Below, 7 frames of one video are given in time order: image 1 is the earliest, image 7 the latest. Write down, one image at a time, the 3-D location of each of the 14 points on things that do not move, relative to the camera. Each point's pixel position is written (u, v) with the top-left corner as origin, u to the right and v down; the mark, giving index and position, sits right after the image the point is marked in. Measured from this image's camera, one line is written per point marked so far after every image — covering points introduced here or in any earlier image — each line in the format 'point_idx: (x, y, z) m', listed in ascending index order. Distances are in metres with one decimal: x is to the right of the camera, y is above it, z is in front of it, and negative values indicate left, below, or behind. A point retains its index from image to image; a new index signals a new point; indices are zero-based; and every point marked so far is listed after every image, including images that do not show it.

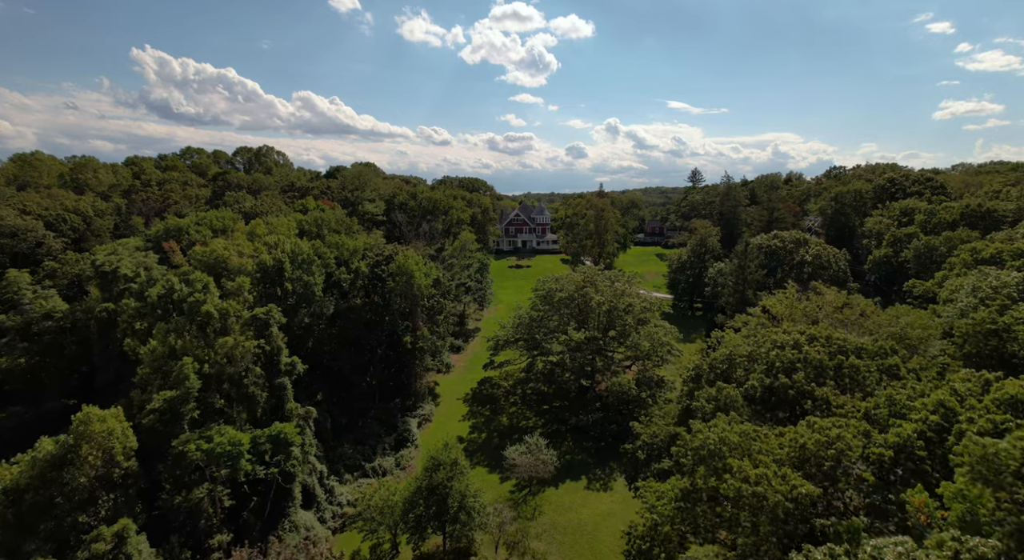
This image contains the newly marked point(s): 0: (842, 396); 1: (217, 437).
0: (+10.8, -3.8, +16.3) m
1: (-11.3, -6.0, +19.1) m
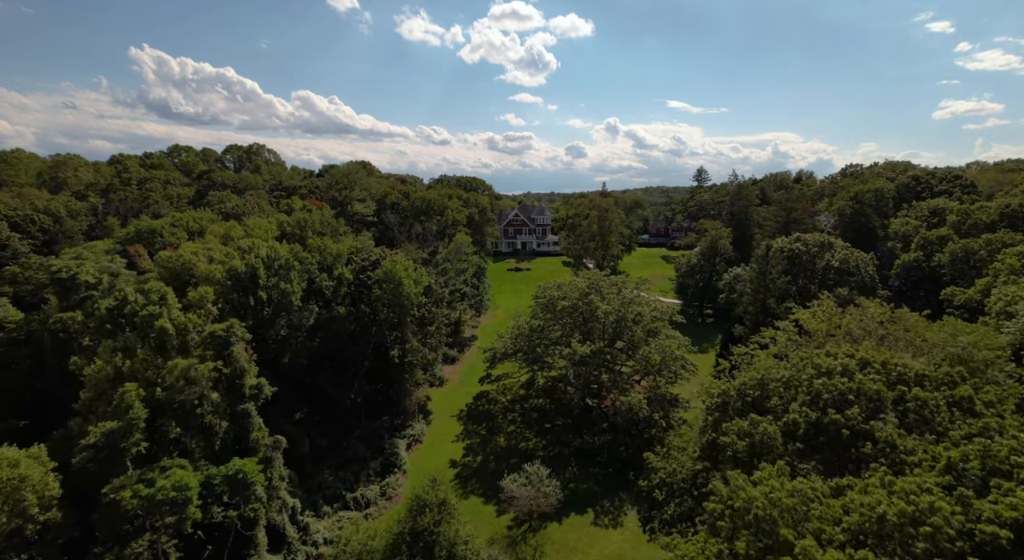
0: (+10.7, -4.3, +13.3) m
1: (-11.4, -6.5, +16.1) m
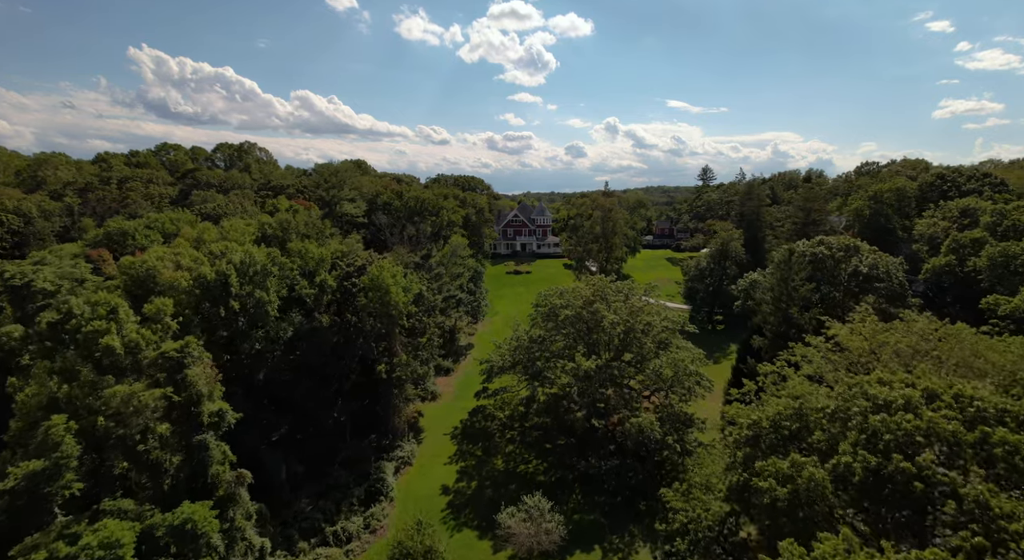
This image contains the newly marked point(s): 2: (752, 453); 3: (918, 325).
0: (+10.6, -4.7, +10.7) m
1: (-11.5, -6.9, +13.5) m
2: (+7.8, -5.6, +16.2) m
3: (+15.1, -1.7, +18.6) m
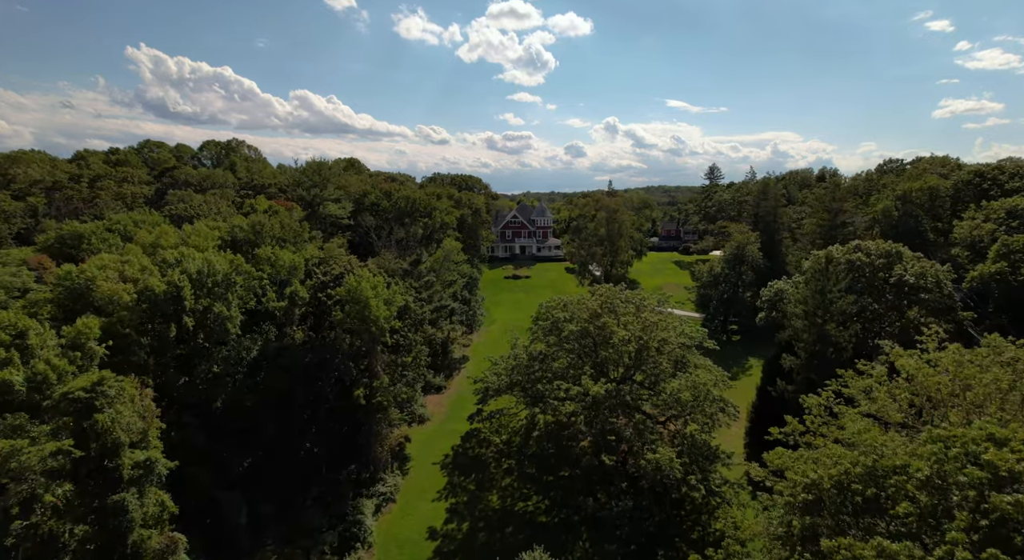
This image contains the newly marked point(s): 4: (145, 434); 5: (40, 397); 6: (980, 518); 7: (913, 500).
0: (+10.5, -5.2, +7.2) m
1: (-11.6, -7.5, +10.0) m
2: (+7.7, -6.2, +12.8) m
3: (+15.0, -2.3, +15.1) m
4: (-12.1, -5.1, +16.2) m
5: (-13.6, -3.4, +14.4) m
6: (+9.1, -4.6, +9.7) m
7: (+9.1, -5.0, +11.2) m
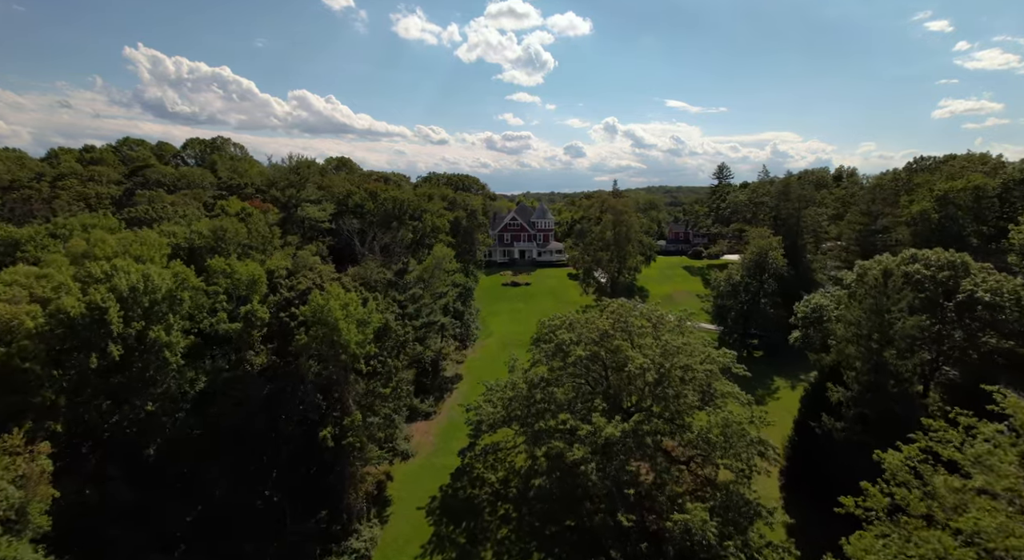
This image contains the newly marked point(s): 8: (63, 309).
0: (+10.4, -5.9, +3.3) m
1: (-11.7, -8.2, +6.0) m
2: (+7.6, -6.9, +8.8) m
3: (+14.9, -3.0, +11.2) m
4: (-12.2, -5.8, +12.2) m
5: (-13.7, -4.1, +10.4) m
6: (+9.0, -5.3, +5.8) m
7: (+9.0, -5.7, +7.3) m
8: (-15.4, -1.1, +17.0) m
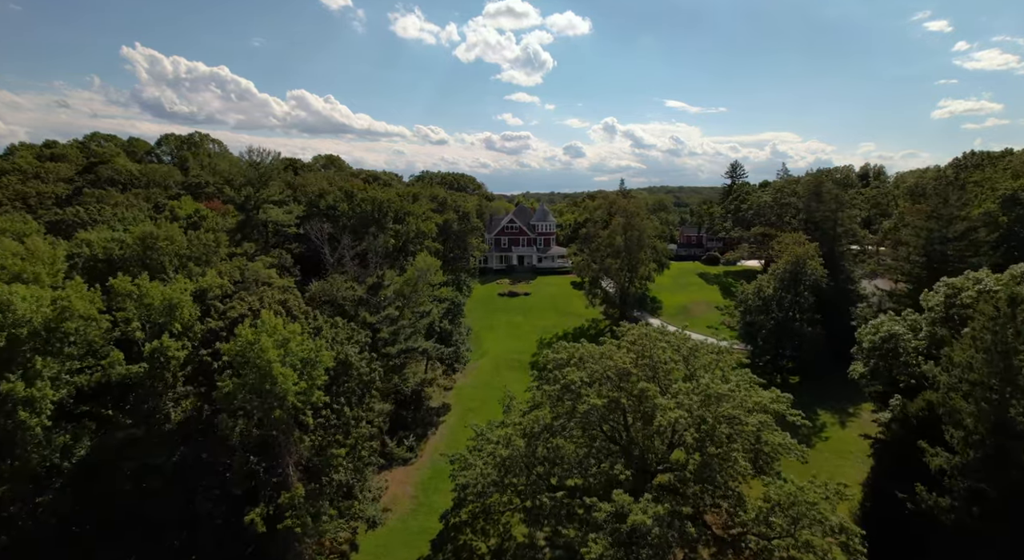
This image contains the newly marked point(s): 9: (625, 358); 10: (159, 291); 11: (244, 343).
0: (+10.2, -6.8, -1.9) m
1: (-11.9, -9.1, +0.8) m
2: (+7.4, -7.8, +3.6) m
3: (+14.7, -3.8, +6.1) m
4: (-12.3, -6.7, +7.0) m
5: (-13.9, -5.0, +5.2) m
6: (+8.9, -6.2, +0.6) m
7: (+8.9, -6.5, +2.1) m
8: (-15.6, -2.0, +11.8) m
9: (+4.2, -2.8, +18.4) m
10: (-12.2, -0.4, +17.0) m
11: (-8.2, -1.9, +15.3) m
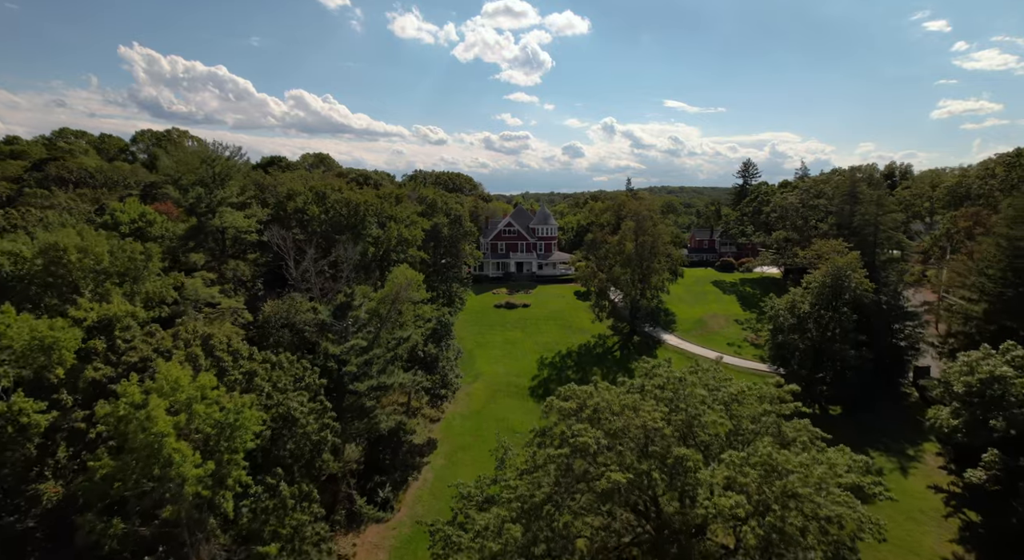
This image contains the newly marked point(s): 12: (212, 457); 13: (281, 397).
0: (+10.1, -7.6, -6.3) m
1: (-12.0, -9.9, -3.7) m
2: (+7.3, -8.6, -0.8) m
3: (+14.6, -4.7, +1.6) m
4: (-12.5, -7.5, +2.5) m
5: (-14.0, -5.8, +0.7) m
6: (+8.7, -7.0, -3.9) m
7: (+8.7, -7.4, -2.3) m
8: (-15.8, -2.8, +7.3) m
9: (+4.0, -3.6, +13.9) m
10: (-12.3, -1.3, +12.5) m
11: (-8.4, -2.8, +10.8) m
12: (-6.8, -4.1, +11.4) m
13: (-6.6, -3.2, +14.4) m
